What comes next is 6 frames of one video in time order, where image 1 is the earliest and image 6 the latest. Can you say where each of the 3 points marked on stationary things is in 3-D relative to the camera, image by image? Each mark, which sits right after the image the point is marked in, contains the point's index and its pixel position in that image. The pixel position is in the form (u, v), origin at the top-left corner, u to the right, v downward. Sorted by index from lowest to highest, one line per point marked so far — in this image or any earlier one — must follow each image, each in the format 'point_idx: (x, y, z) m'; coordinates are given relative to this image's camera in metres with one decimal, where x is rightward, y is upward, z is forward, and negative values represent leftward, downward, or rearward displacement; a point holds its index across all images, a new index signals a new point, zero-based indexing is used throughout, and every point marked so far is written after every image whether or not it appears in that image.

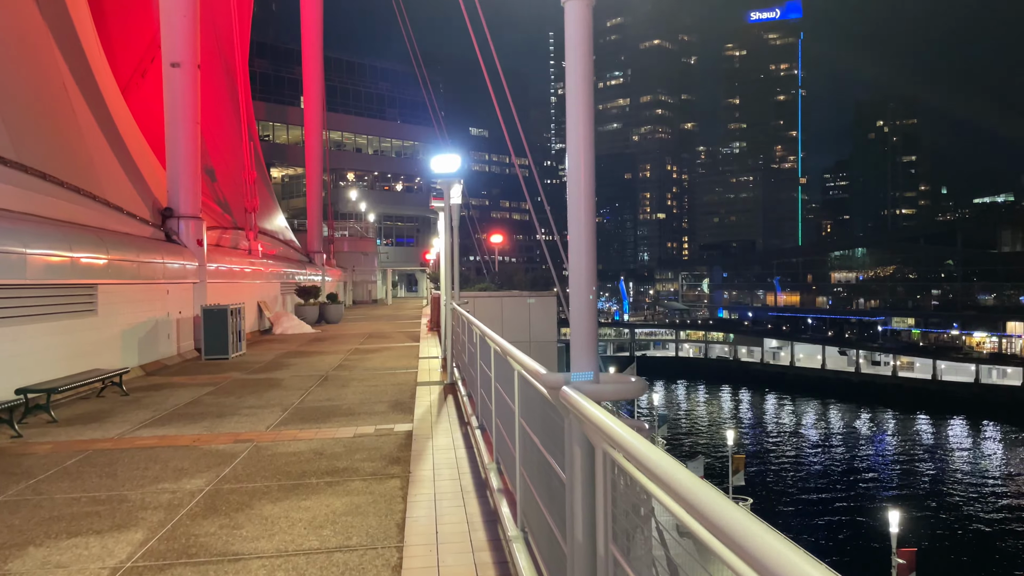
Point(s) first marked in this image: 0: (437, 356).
0: (-1.3, -1.2, +14.0) m
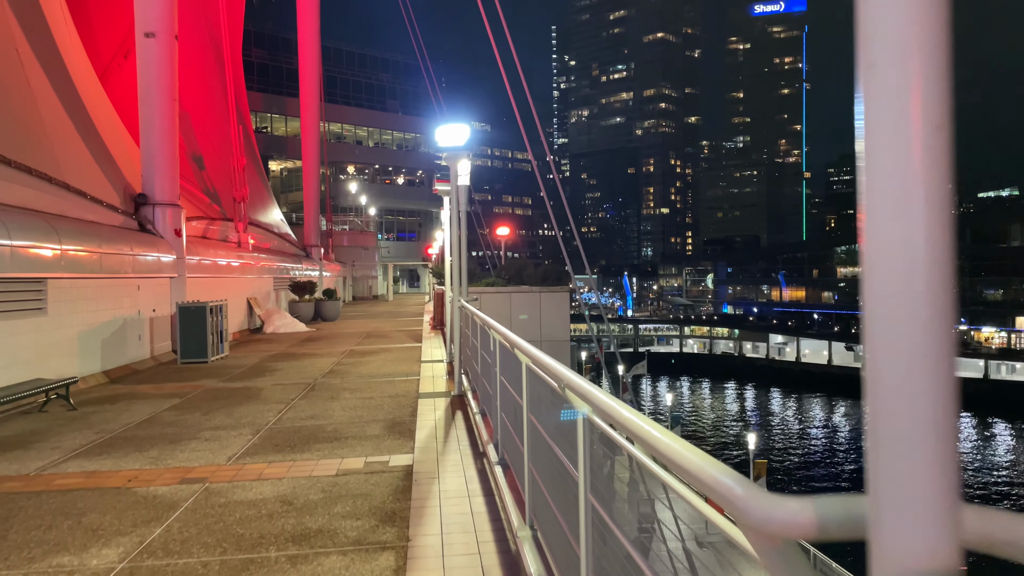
0: (-1.0, -1.1, +12.4) m
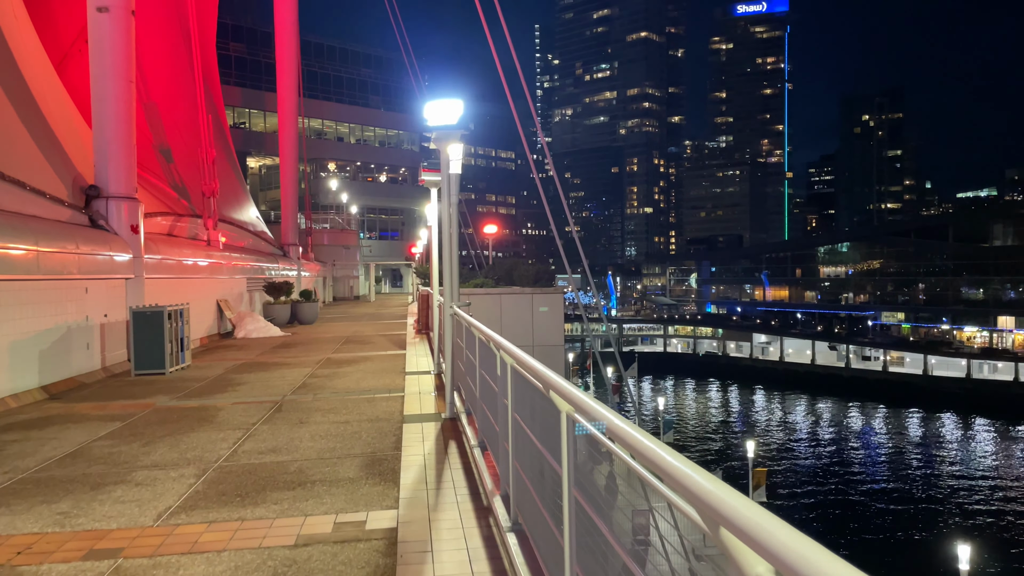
0: (-1.1, -1.1, +11.0) m
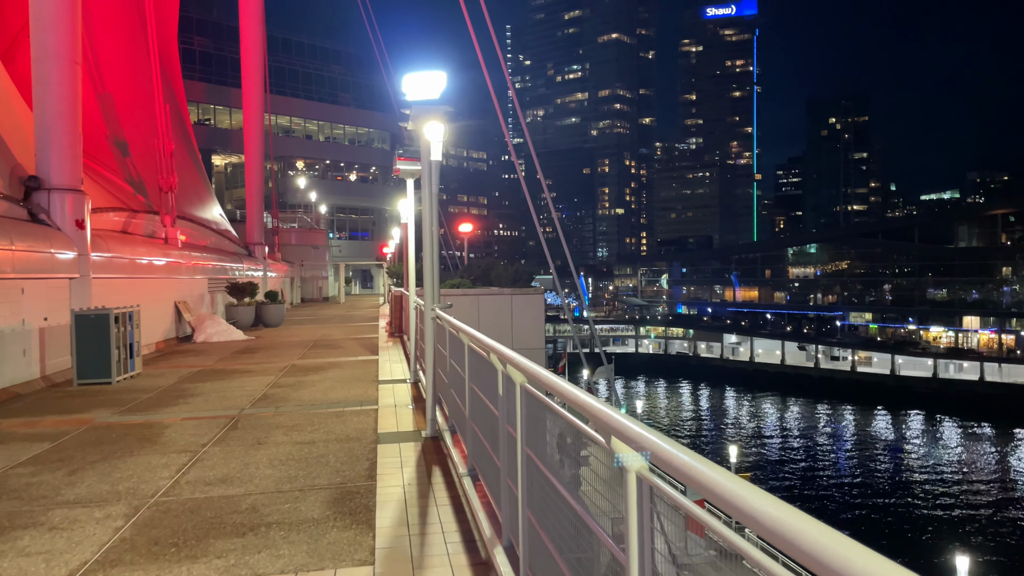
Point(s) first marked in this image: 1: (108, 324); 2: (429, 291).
0: (-1.3, -1.2, +10.0) m
1: (-5.5, -0.5, +11.0) m
2: (-0.7, 0.0, +7.0) m
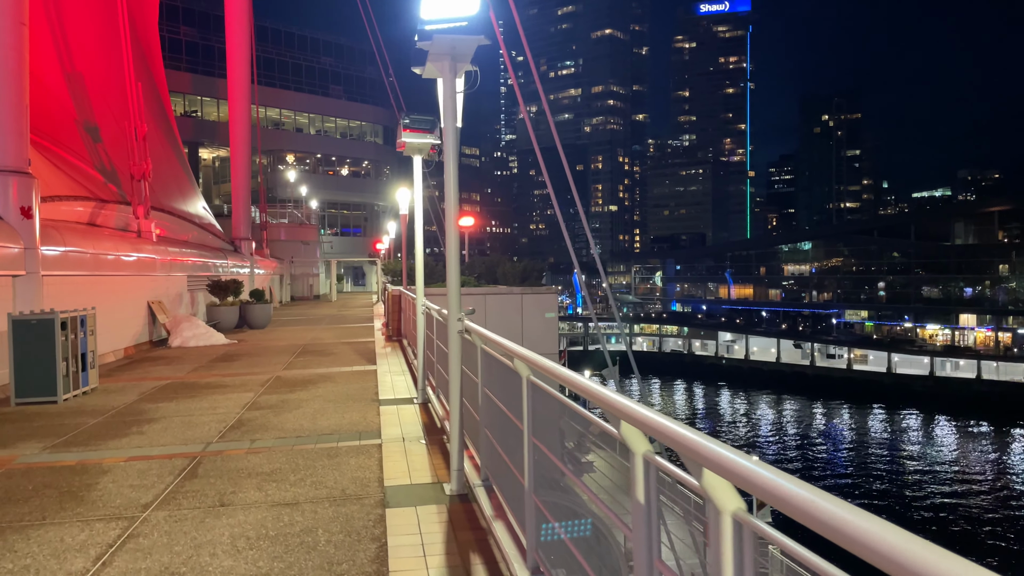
0: (-1.0, -1.2, +8.2) m
1: (-5.2, -0.5, +9.2) m
2: (-0.4, 0.0, +5.2) m
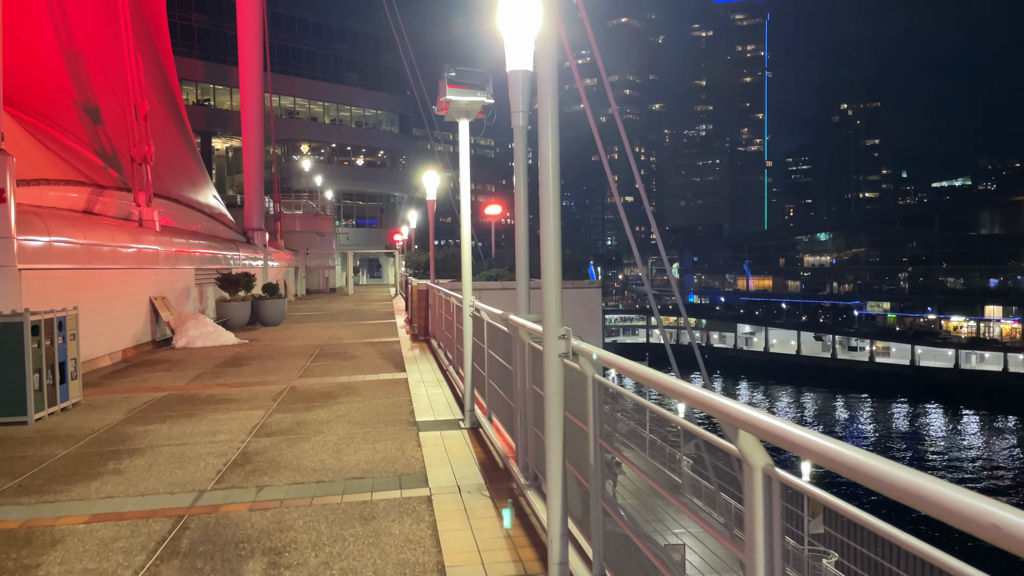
0: (-0.4, -1.1, +6.6) m
1: (-4.6, -0.5, +7.6) m
2: (+0.2, 0.0, +3.5) m
